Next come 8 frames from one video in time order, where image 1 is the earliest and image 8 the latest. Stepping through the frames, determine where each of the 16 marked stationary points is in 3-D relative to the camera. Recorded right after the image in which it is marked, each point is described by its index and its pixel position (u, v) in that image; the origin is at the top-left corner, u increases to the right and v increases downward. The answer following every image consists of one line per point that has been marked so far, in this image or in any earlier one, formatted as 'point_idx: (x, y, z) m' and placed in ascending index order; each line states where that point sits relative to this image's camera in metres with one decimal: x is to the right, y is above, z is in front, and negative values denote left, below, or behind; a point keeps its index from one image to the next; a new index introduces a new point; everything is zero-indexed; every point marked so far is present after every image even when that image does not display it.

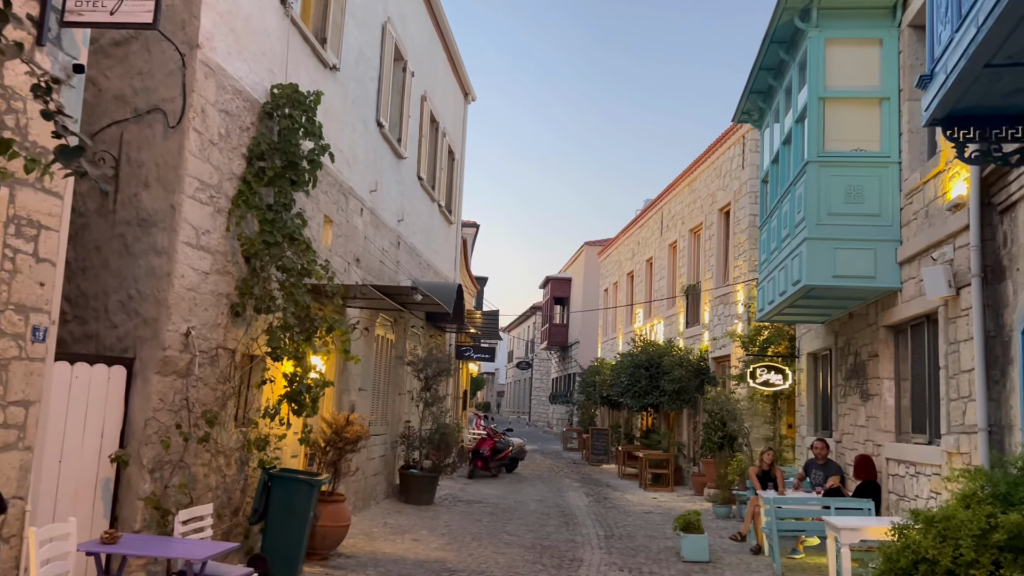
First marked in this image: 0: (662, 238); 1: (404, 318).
0: (+3.4, +1.2, +19.7) m
1: (-1.5, -0.4, +11.9) m
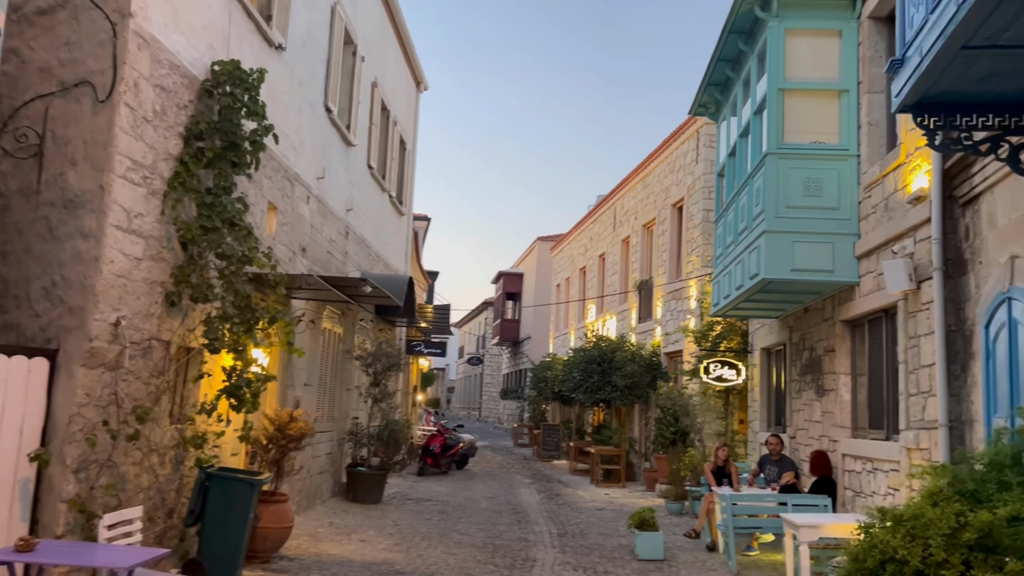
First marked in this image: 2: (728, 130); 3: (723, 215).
0: (+2.3, +1.3, +19.6) m
1: (-2.1, -0.3, +11.6) m
2: (+2.4, +1.8, +9.8) m
3: (+2.4, +0.8, +9.7) m
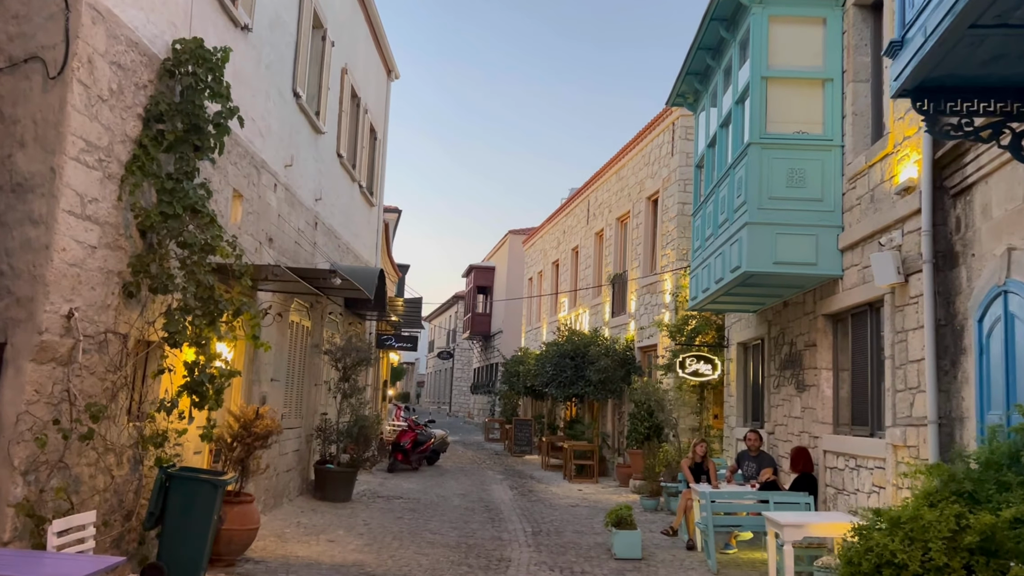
0: (+1.7, +1.4, +19.5) m
1: (-2.5, -0.2, +11.3) m
2: (+2.2, +1.9, +9.6) m
3: (+2.1, +0.9, +9.6) m
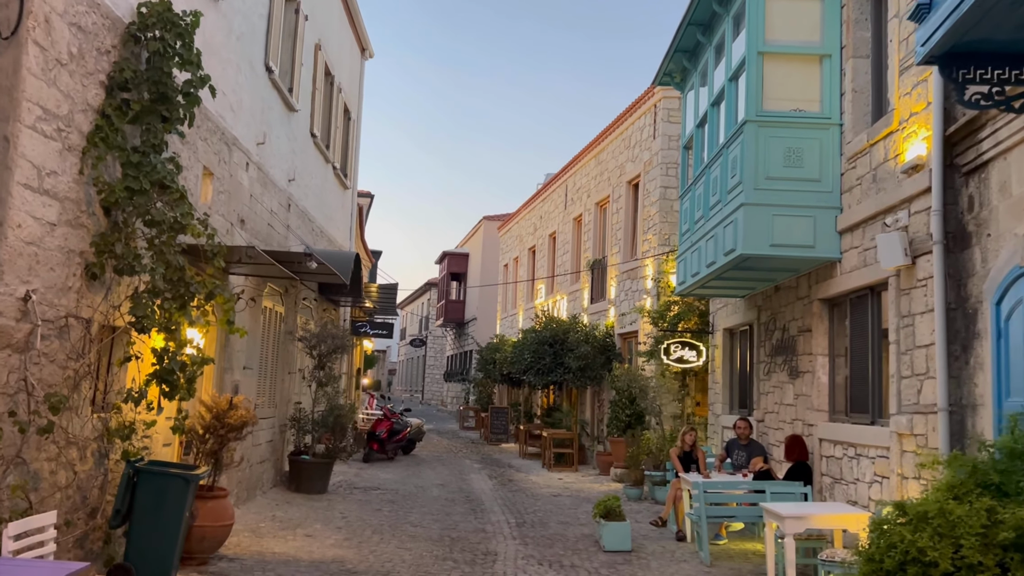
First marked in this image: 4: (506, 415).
0: (+1.2, +1.7, +19.2) m
1: (-2.7, 0.0, +10.9) m
2: (+2.0, +2.0, +9.3) m
3: (+1.9, +1.1, +9.3) m
4: (-0.1, -2.9, +20.0) m
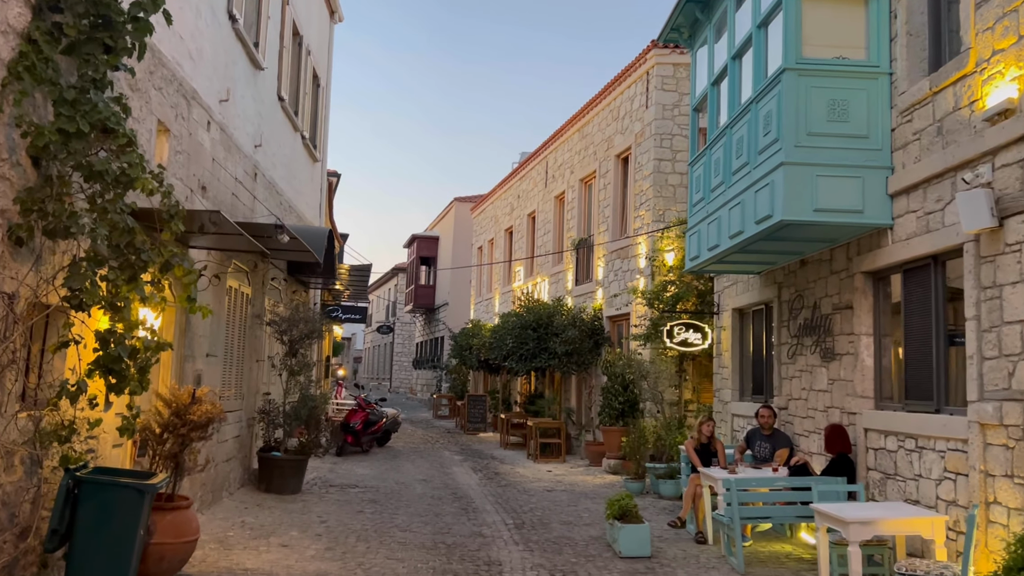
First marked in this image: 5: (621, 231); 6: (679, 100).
0: (+0.7, +2.1, +18.3) m
1: (-2.8, +0.2, +9.8) m
2: (+1.9, +2.3, +8.4) m
3: (+1.9, +1.3, +8.4) m
4: (-0.6, -2.5, +19.1) m
5: (+1.8, +0.9, +14.3) m
6: (+2.5, +2.8, +13.0) m
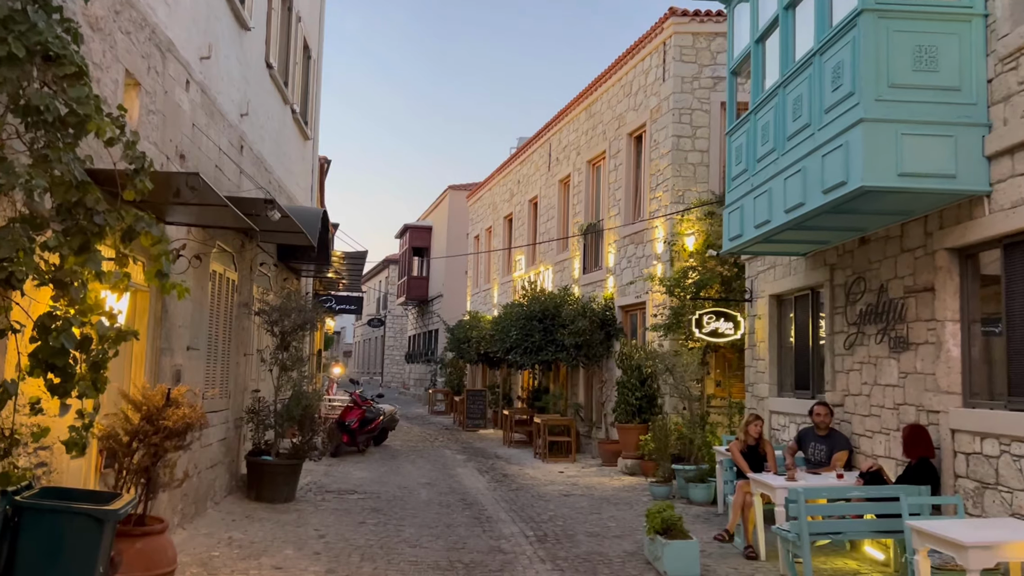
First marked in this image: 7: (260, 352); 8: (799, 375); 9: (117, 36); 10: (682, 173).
0: (+0.7, +2.3, +17.3) m
1: (-2.7, +0.4, +8.8) m
2: (+2.1, +2.4, +7.5) m
3: (+2.0, +1.5, +7.5) m
4: (-0.6, -2.3, +18.2) m
5: (+1.9, +1.1, +13.3) m
6: (+2.6, +3.0, +12.1) m
7: (-2.8, -0.7, +9.5) m
8: (+2.8, -0.8, +8.4) m
9: (-2.3, +1.5, +5.1) m
10: (+2.3, +1.6, +11.9) m
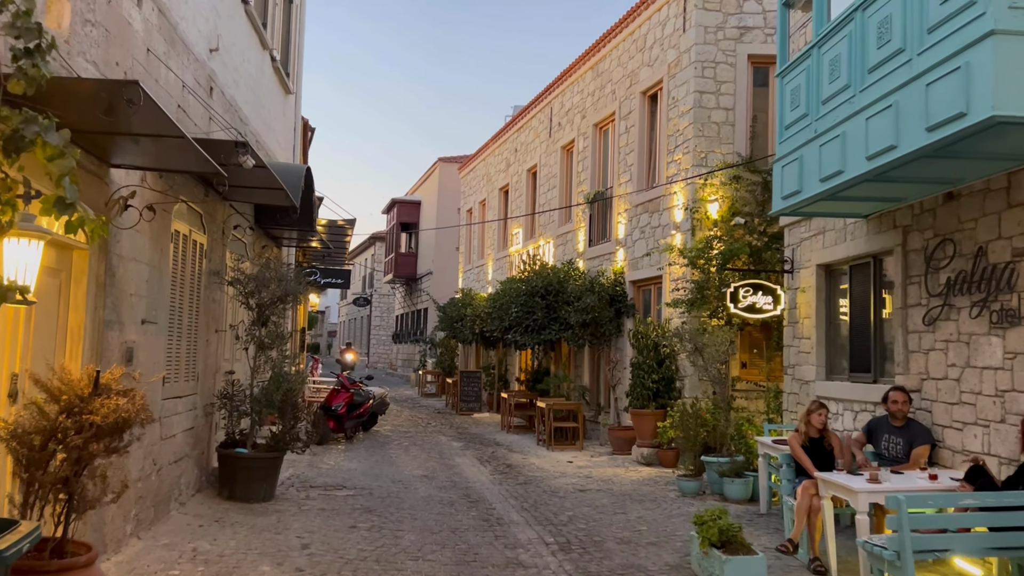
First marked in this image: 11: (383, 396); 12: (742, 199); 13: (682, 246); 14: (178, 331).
0: (+0.7, +2.8, +16.1) m
1: (-2.6, +0.7, +7.6) m
2: (+2.2, +2.7, +6.4) m
3: (+2.2, +1.7, +6.4) m
4: (-0.7, -1.8, +17.1) m
5: (+1.9, +1.5, +12.2) m
6: (+2.7, +3.4, +10.9) m
7: (-2.7, -0.4, +8.3) m
8: (+2.9, -0.6, +7.3) m
9: (-2.2, +1.7, +3.9) m
10: (+2.4, +1.9, +10.8) m
11: (-2.0, -1.7, +13.4) m
12: (+2.8, +1.1, +10.5) m
13: (+2.1, +0.5, +10.7) m
14: (-2.6, -0.3, +6.7) m
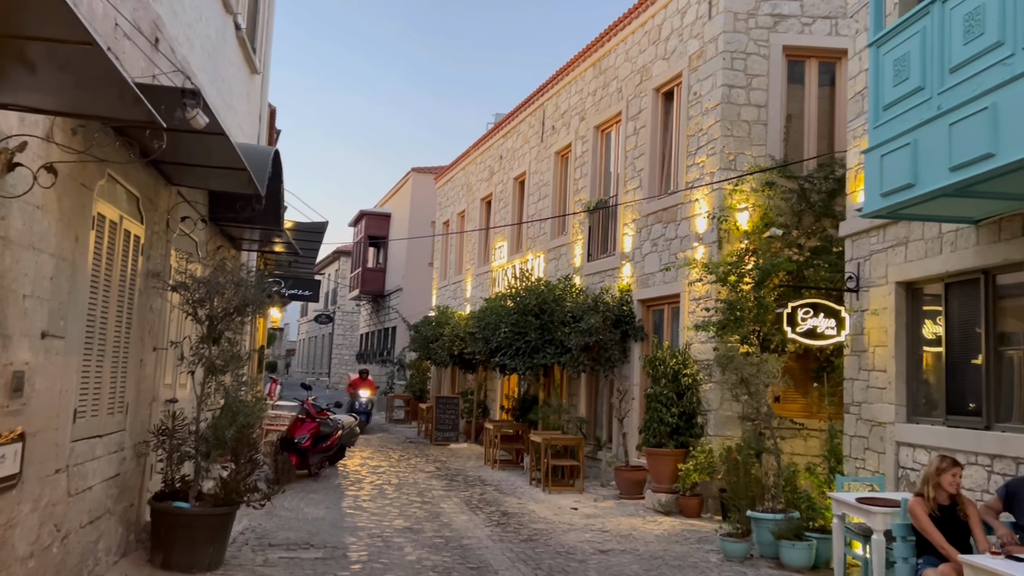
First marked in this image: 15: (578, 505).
0: (+0.5, +2.5, +14.7) m
1: (-2.4, +0.6, +6.0) m
2: (+2.5, +2.6, +5.0) m
3: (+2.4, +1.6, +5.0) m
4: (-1.0, -2.1, +15.5) m
5: (+1.9, +1.3, +10.8) m
6: (+2.7, +3.1, +9.6) m
7: (-2.6, -0.4, +6.7) m
8: (+3.0, -0.7, +5.9) m
9: (-1.8, +1.7, +2.3) m
10: (+2.4, +1.7, +9.4) m
11: (-2.2, -1.9, +11.8) m
12: (+2.8, +0.9, +9.2) m
13: (+2.1, +0.3, +9.3) m
14: (-2.4, -0.3, +5.1) m
15: (+0.7, -2.4, +9.4) m
